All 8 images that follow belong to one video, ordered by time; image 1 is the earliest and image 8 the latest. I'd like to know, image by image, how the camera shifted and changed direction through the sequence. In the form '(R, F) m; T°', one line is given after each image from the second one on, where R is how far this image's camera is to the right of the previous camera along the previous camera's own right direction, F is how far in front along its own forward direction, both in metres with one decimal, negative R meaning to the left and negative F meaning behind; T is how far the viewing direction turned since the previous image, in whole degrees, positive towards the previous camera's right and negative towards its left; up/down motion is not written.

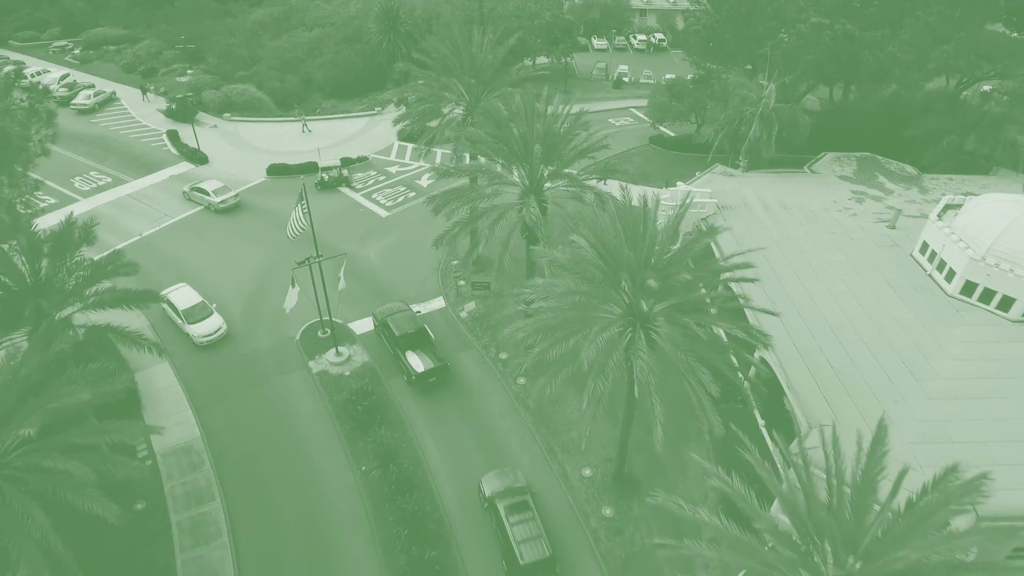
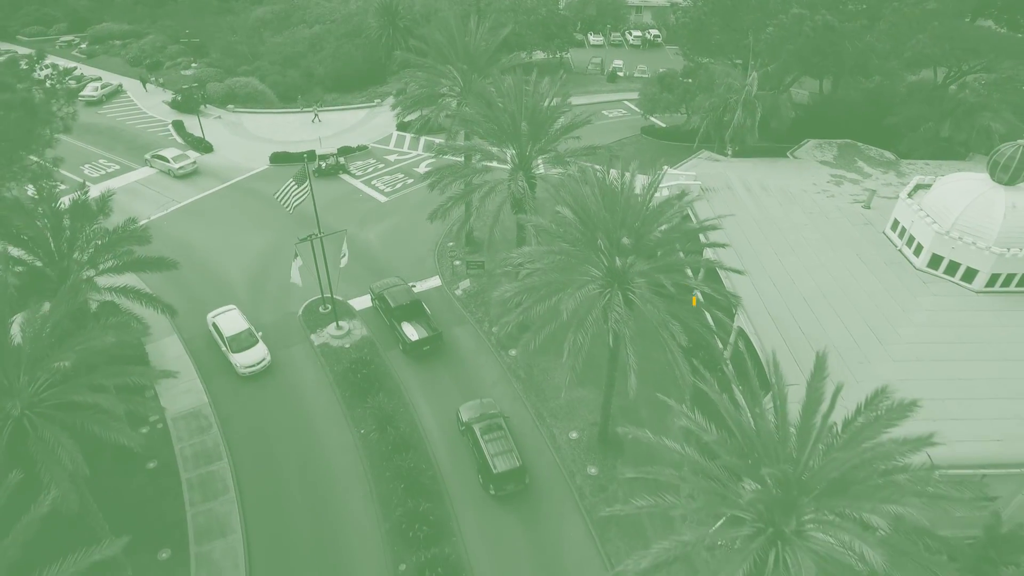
(+0.3, -1.3) m; 0°
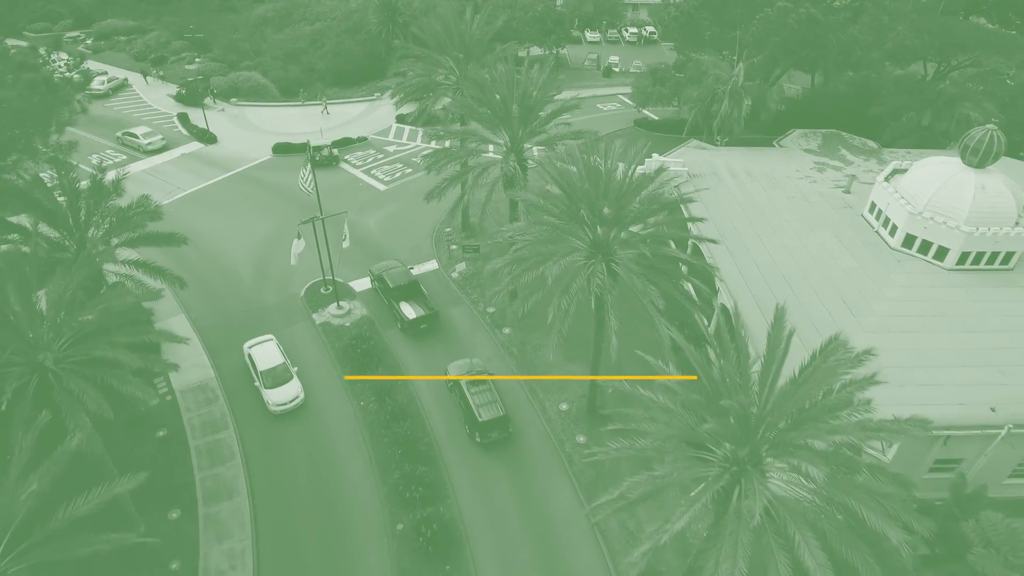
(+0.2, -1.1) m; 0°
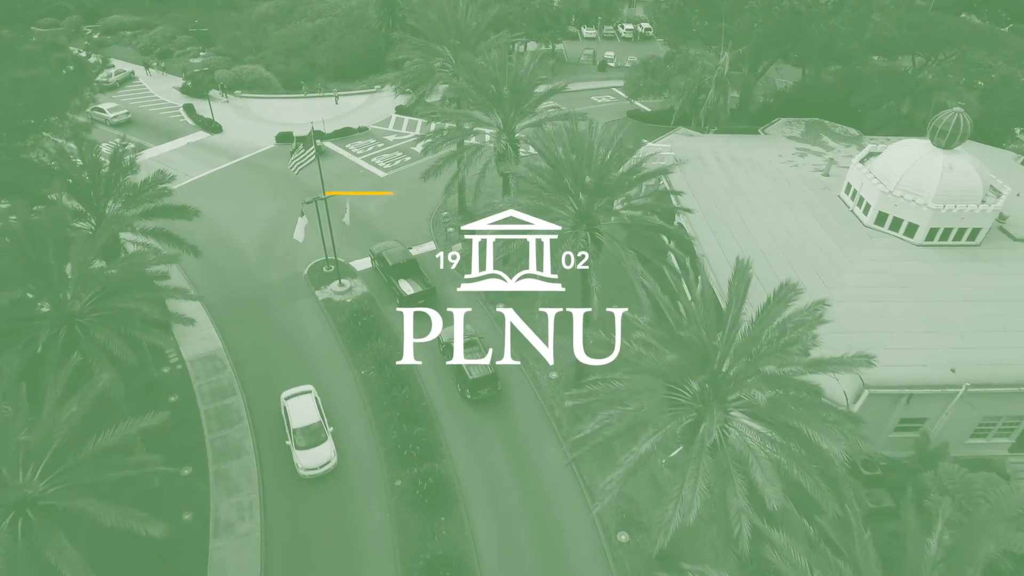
(+0.2, -1.4) m; 0°
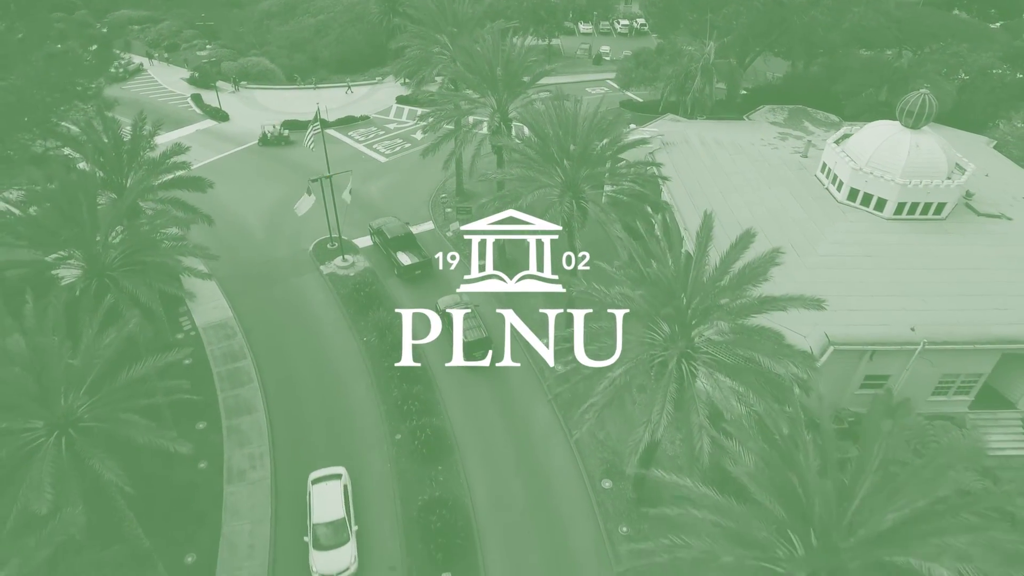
(+0.2, -1.6) m; 0°
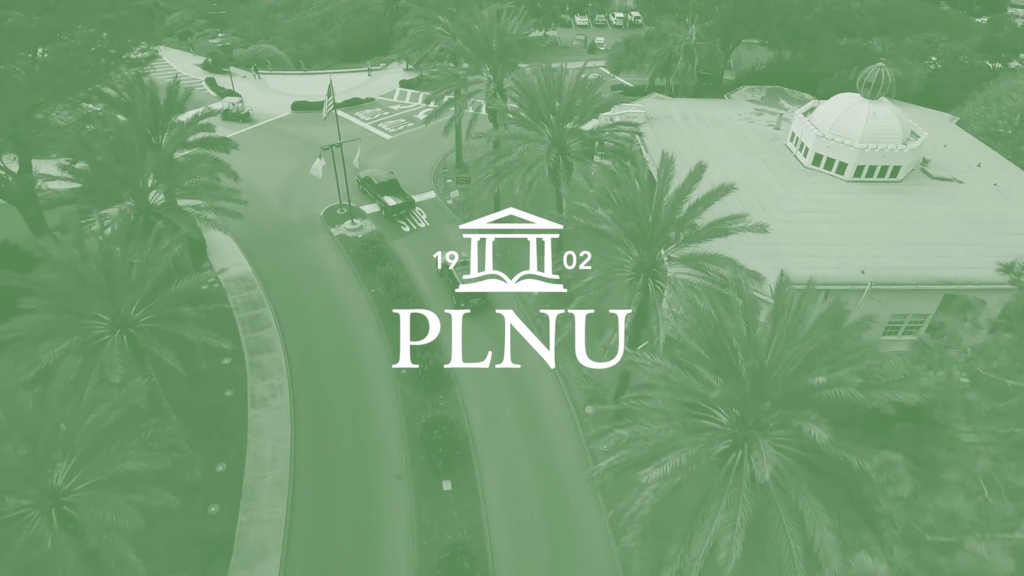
(+0.2, -2.7) m; 0°
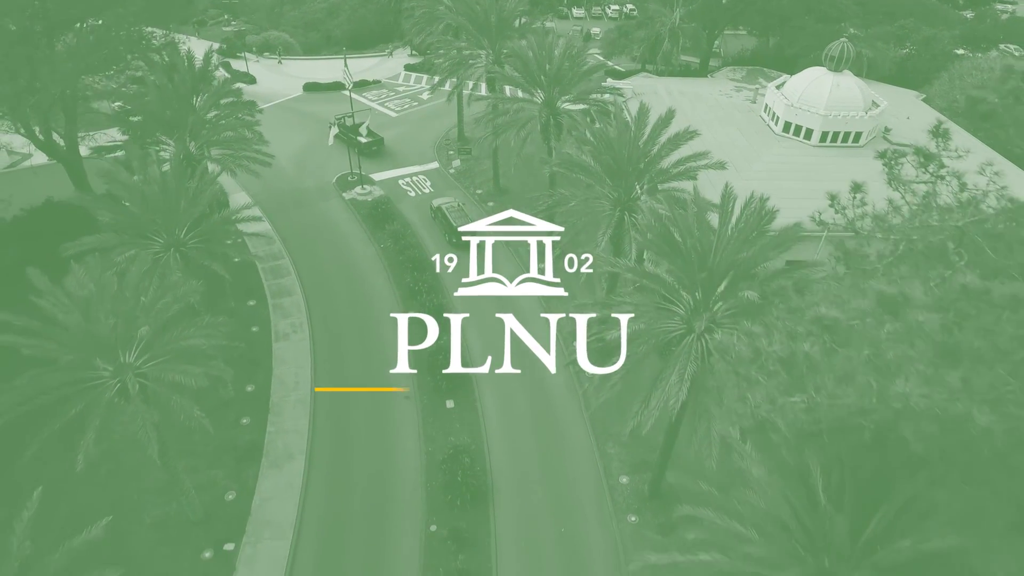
(+0.1, -3.0) m; 0°
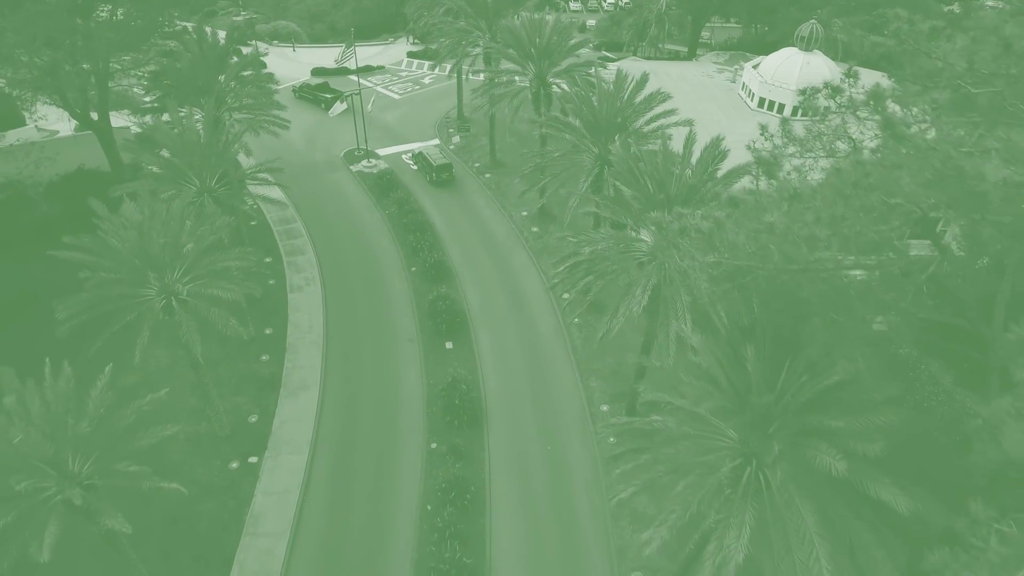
(+0.2, -2.7) m; 0°
